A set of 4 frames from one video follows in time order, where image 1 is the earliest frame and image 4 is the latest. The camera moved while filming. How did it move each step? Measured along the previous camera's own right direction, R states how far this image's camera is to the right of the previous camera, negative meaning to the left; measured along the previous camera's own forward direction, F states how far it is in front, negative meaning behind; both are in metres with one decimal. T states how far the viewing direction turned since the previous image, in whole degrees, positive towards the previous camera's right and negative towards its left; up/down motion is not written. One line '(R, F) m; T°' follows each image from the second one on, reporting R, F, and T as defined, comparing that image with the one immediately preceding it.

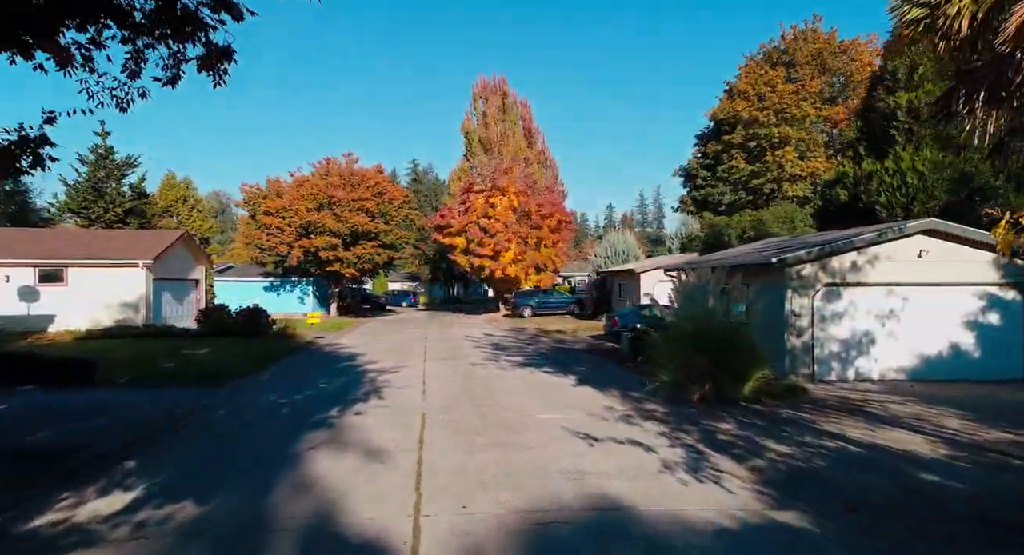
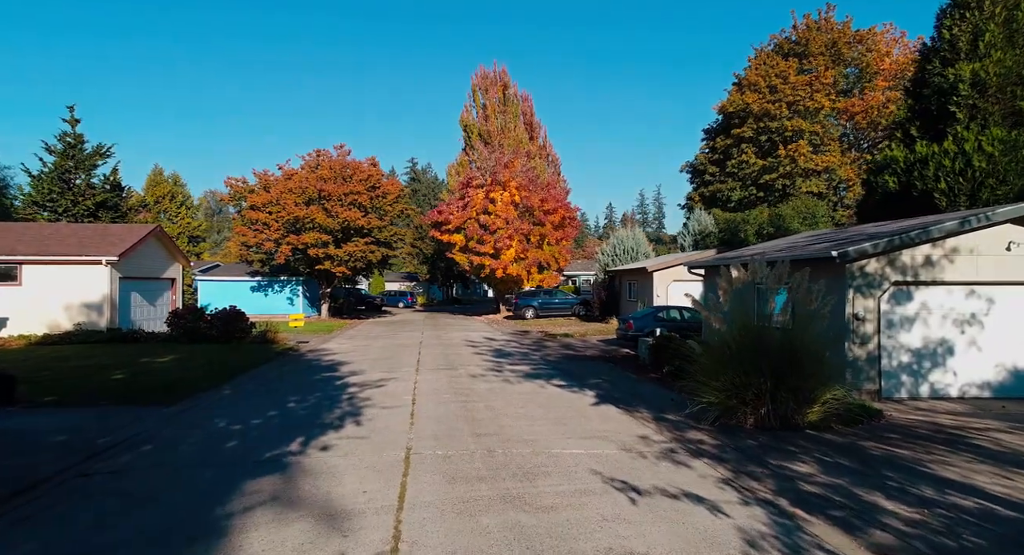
(-0.1, +1.8) m; 0°
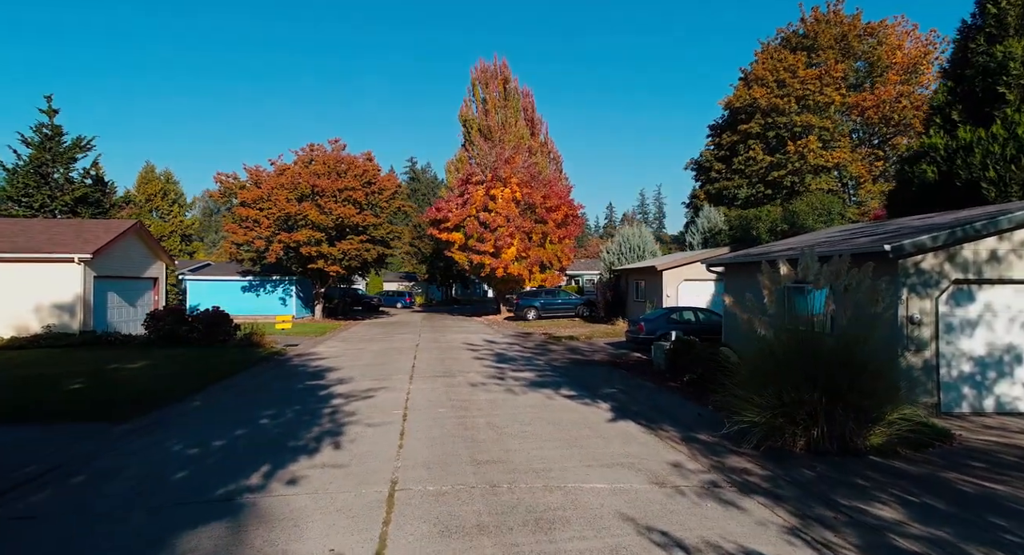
(-0.1, +1.1) m; 0°
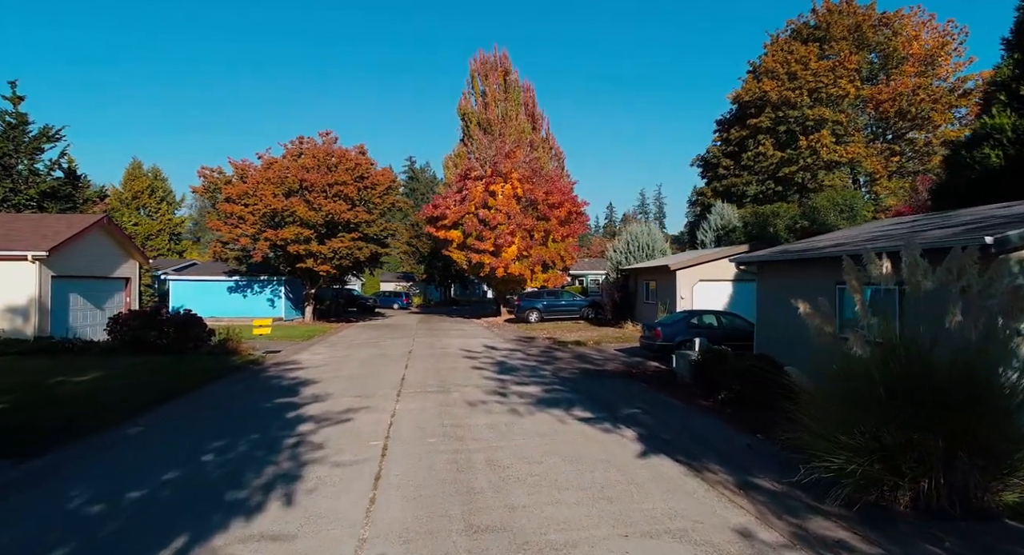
(-0.1, +1.6) m; 0°
